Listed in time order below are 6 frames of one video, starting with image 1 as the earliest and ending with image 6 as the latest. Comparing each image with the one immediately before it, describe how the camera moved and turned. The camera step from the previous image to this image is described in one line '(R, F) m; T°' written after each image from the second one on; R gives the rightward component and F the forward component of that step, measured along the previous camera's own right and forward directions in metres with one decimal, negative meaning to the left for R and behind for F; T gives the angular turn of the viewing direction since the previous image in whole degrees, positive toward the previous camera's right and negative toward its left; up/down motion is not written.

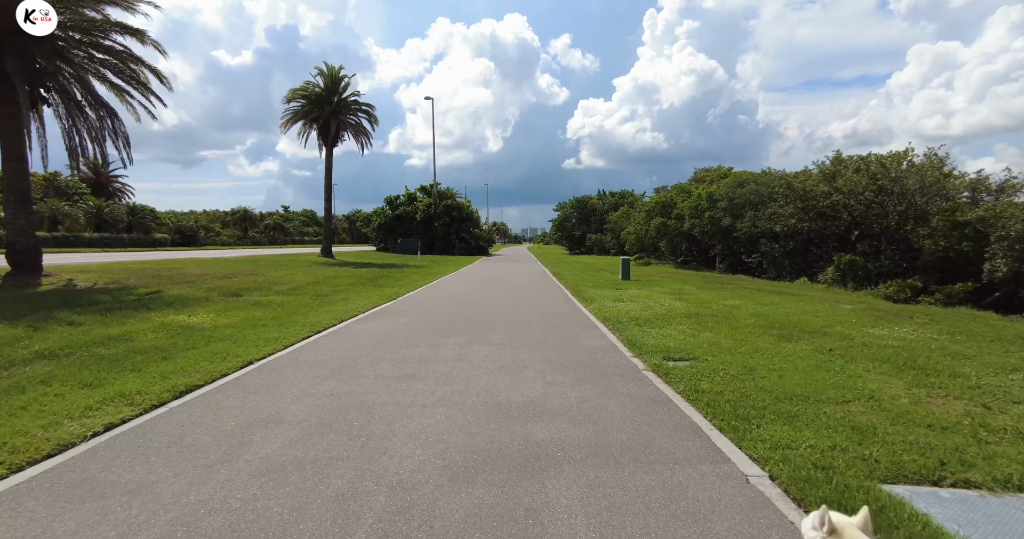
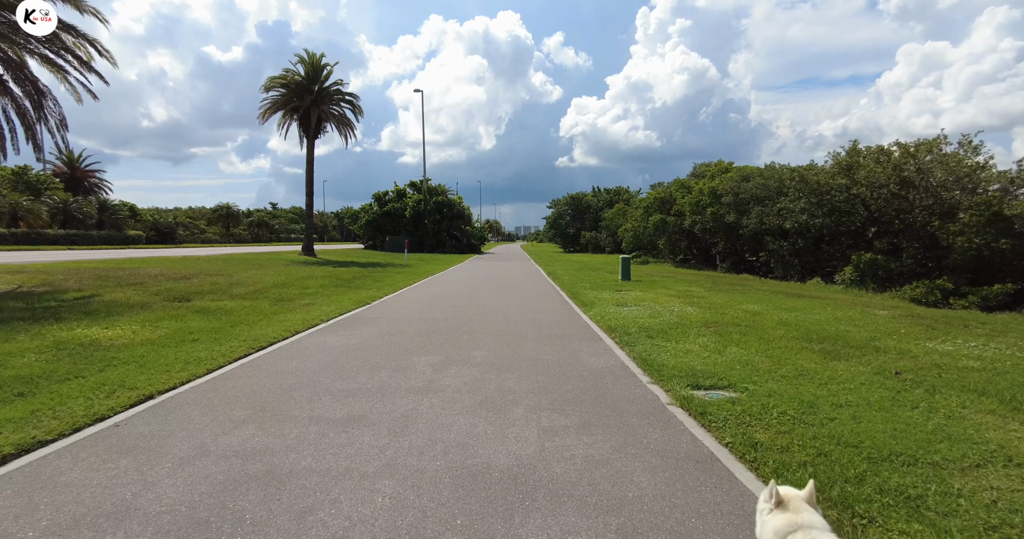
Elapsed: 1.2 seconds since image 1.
(+0.1, +1.8) m; +1°
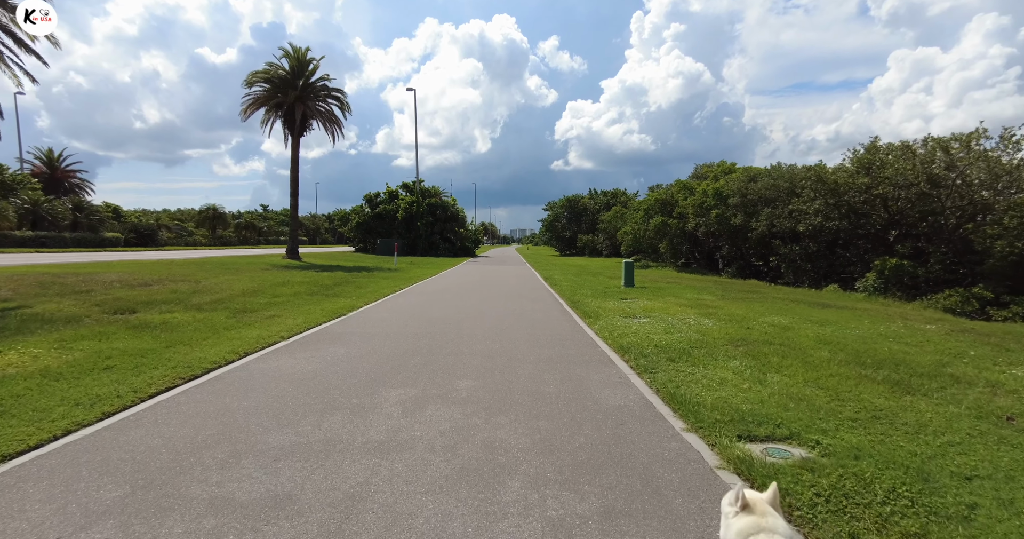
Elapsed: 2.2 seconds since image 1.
(0.0, +1.6) m; +1°
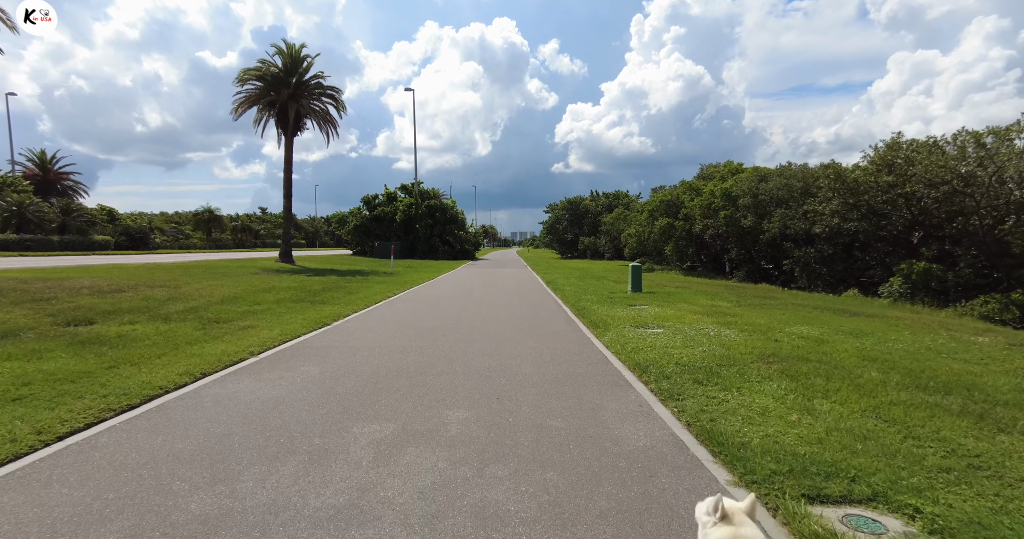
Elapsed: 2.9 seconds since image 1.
(0.0, +1.2) m; 0°
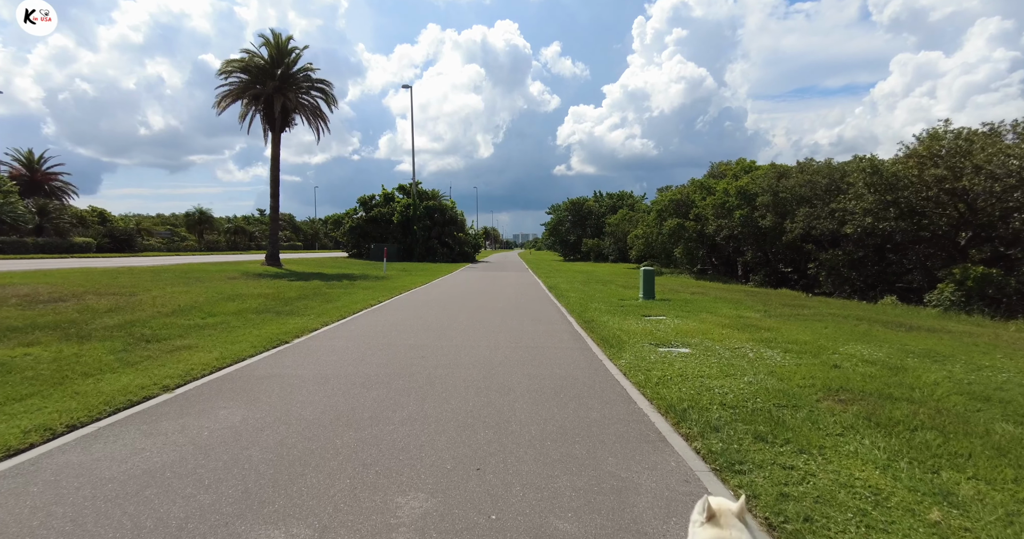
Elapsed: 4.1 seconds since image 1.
(+0.1, +2.0) m; 0°
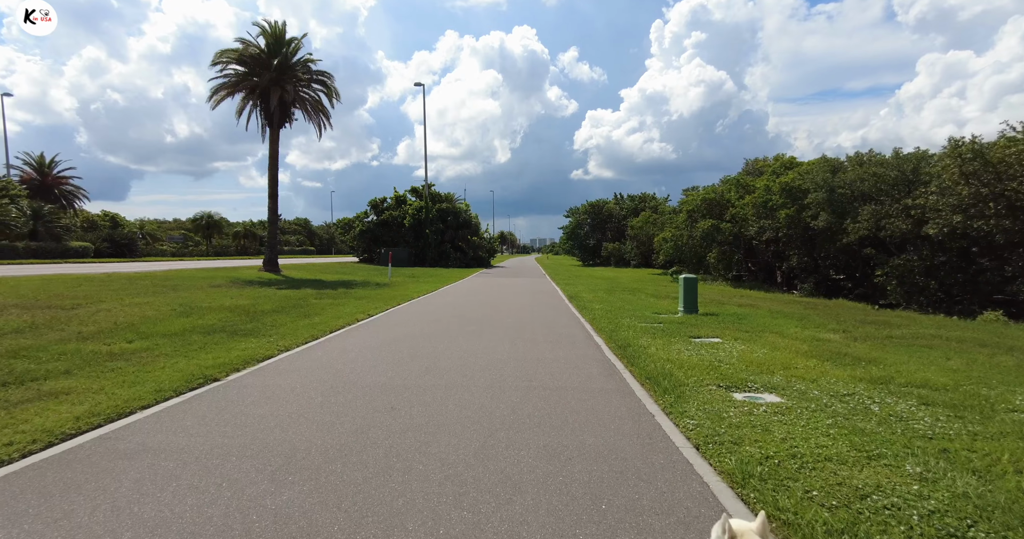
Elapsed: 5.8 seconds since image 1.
(+0.1, +2.9) m; -2°
